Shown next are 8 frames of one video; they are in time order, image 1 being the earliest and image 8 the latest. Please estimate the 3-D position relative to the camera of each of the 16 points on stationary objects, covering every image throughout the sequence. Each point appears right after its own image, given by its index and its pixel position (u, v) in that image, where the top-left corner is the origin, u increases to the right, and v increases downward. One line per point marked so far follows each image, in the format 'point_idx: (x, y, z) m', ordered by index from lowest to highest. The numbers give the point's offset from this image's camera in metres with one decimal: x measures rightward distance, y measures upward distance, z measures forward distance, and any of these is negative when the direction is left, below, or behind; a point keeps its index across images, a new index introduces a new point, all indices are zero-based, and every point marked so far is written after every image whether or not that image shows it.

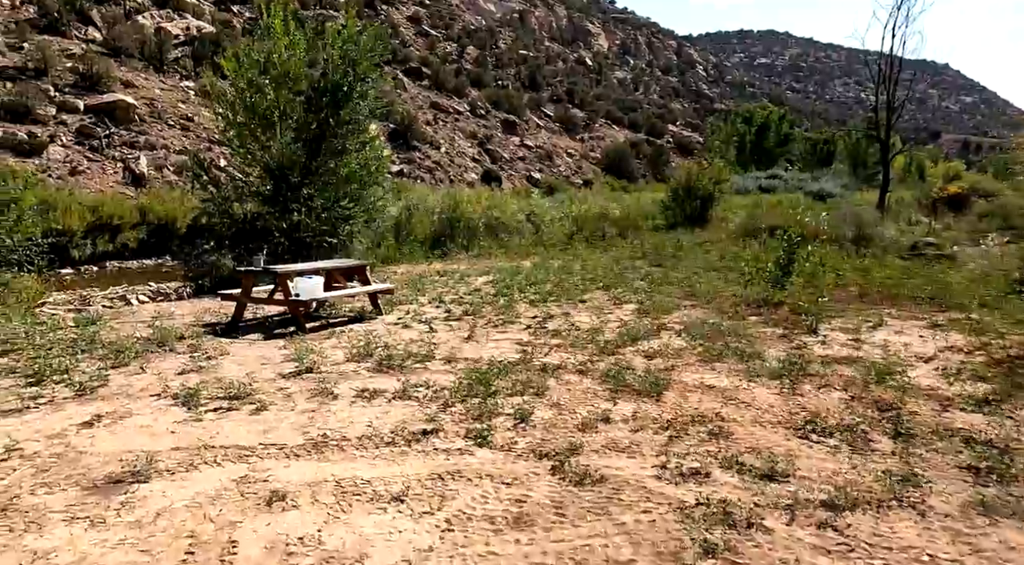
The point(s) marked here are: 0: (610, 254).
0: (+2.0, +0.6, +15.5) m
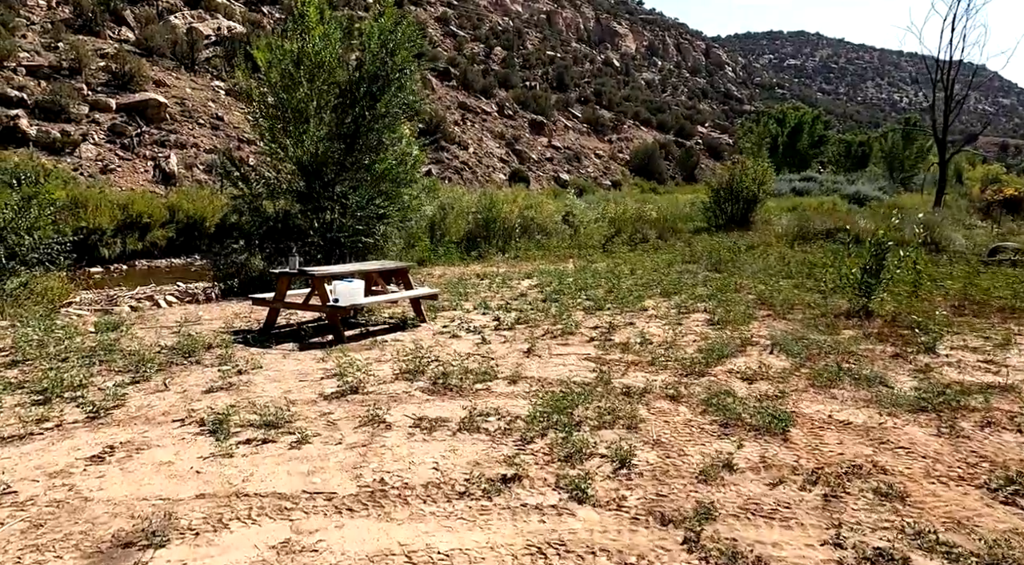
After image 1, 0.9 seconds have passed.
0: (+2.8, +0.5, +14.7) m
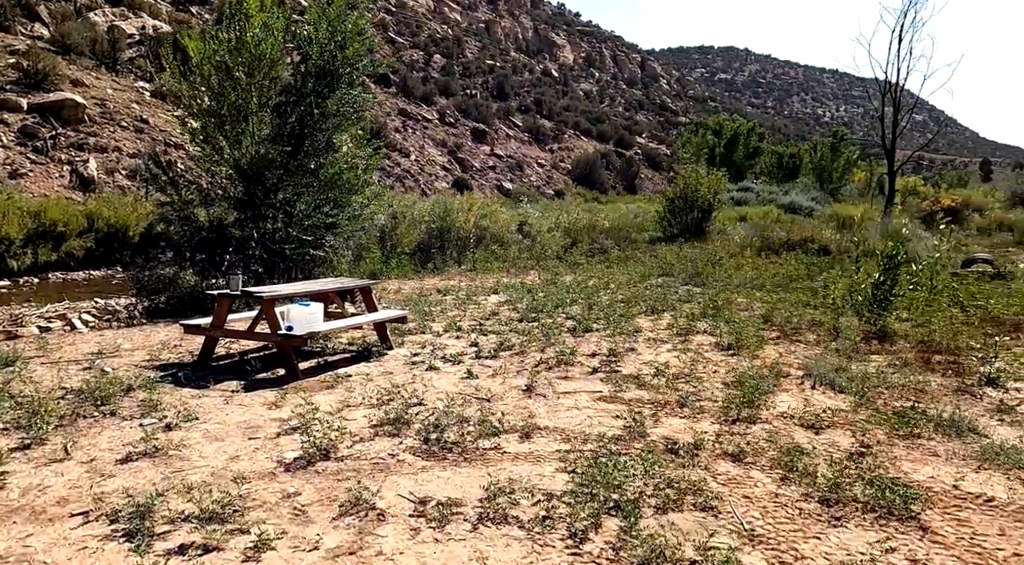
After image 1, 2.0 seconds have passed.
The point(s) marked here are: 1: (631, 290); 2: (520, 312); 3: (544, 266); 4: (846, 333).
0: (+2.1, +0.2, +13.8) m
1: (+1.8, -0.1, +10.8) m
2: (+0.2, -0.4, +9.2) m
3: (+0.5, +0.3, +15.0) m
4: (+3.1, -0.5, +6.8) m
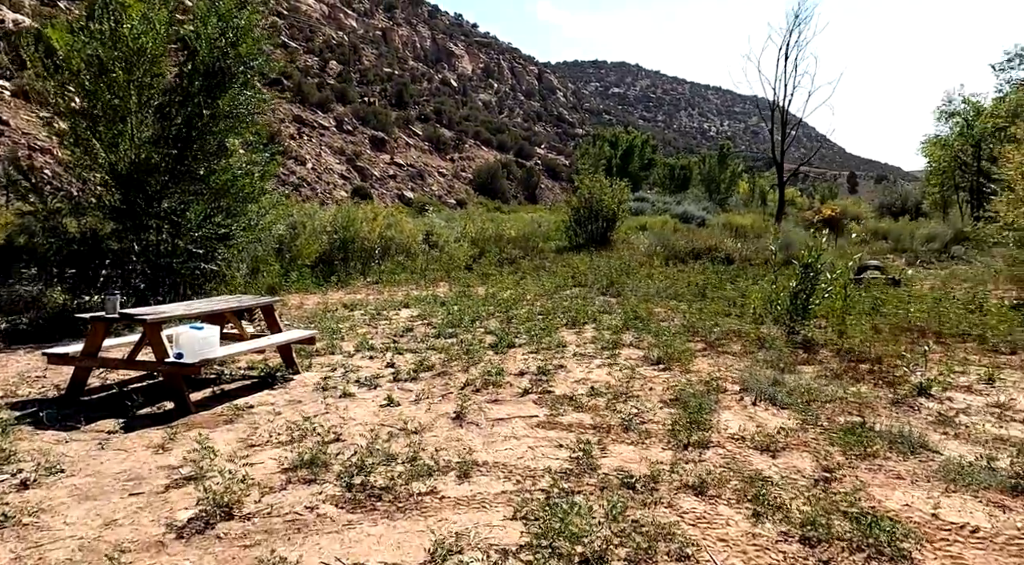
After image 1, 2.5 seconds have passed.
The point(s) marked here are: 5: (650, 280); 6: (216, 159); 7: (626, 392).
0: (+0.4, 0.0, +13.6) m
1: (+0.5, -0.3, +10.5) m
2: (-0.9, -0.6, +8.7) m
3: (-1.3, 0.0, +14.5) m
4: (+2.4, -0.6, +6.7) m
5: (+2.2, 0.0, +12.1) m
6: (-3.6, +1.5, +8.7) m
7: (+0.8, -0.8, +5.1) m
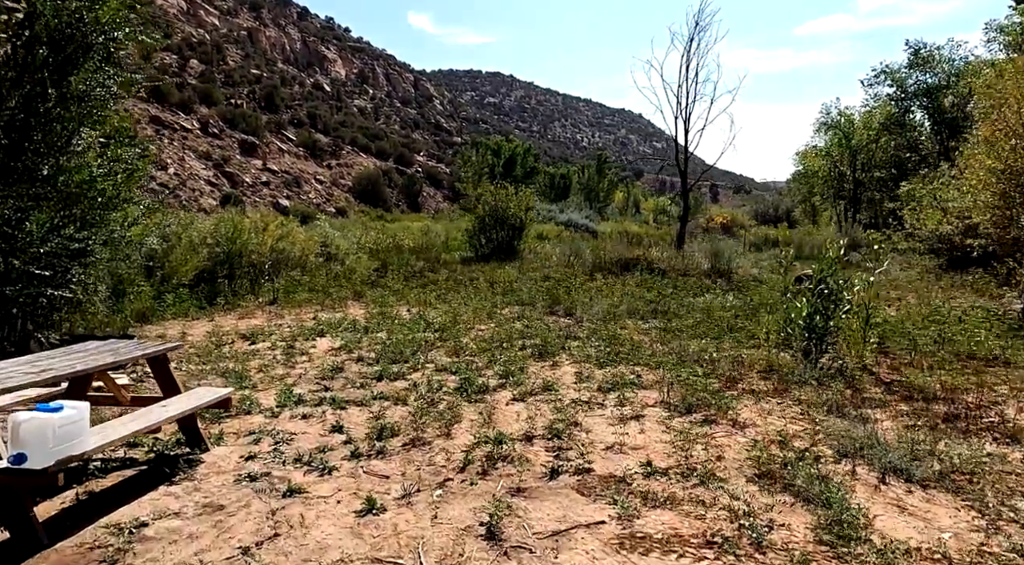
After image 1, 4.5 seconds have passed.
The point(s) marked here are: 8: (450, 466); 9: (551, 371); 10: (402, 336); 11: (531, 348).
0: (-0.9, -0.3, +12.0) m
1: (-0.2, -0.5, +9.0) m
2: (-1.3, -0.8, +7.0) m
3: (-2.7, -0.3, +12.6) m
4: (+2.2, -0.7, +5.5) m
5: (+1.2, -0.2, +10.9) m
6: (-4.0, +1.2, +6.5) m
7: (+0.9, -0.9, +3.7) m
8: (-0.3, -1.0, +3.9) m
9: (+0.3, -0.8, +6.2) m
10: (-1.3, -0.6, +8.7) m
11: (+0.2, -0.7, +7.4) m
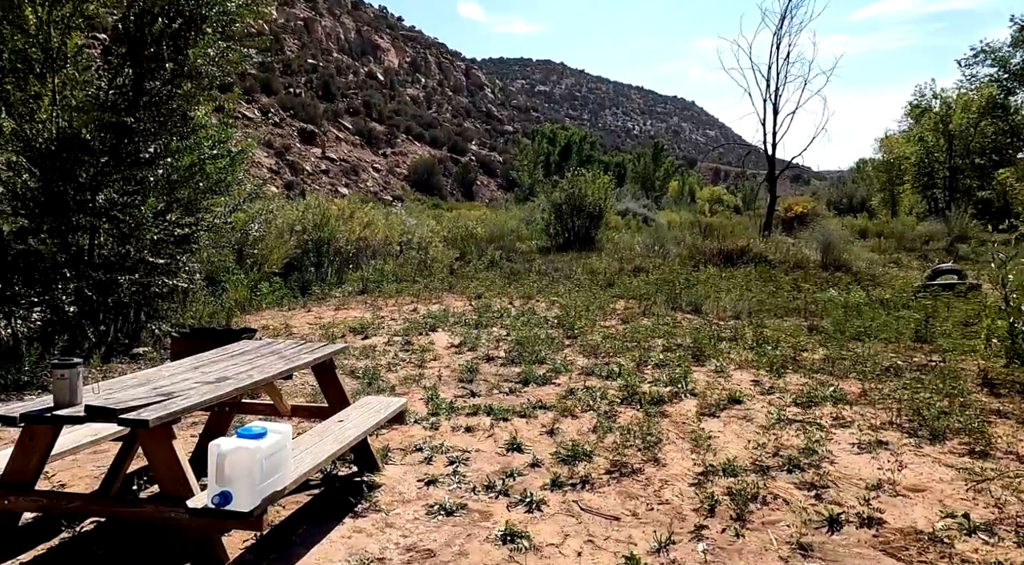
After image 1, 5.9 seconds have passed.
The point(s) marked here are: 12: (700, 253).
0: (+0.8, -0.1, +11.3) m
1: (+1.2, -0.5, +8.3) m
2: (0.0, -0.7, +6.3) m
3: (-1.0, -0.1, +12.0) m
4: (+3.5, -0.7, +4.7) m
5: (+2.8, -0.1, +10.1) m
6: (-2.7, +1.3, +6.0) m
7: (+2.0, -1.0, +2.9) m
8: (+0.8, -1.0, +3.2) m
9: (+1.6, -0.7, +5.5) m
10: (+0.1, -0.5, +8.1) m
11: (+1.5, -0.6, +6.6) m
12: (+3.9, +0.6, +15.0) m
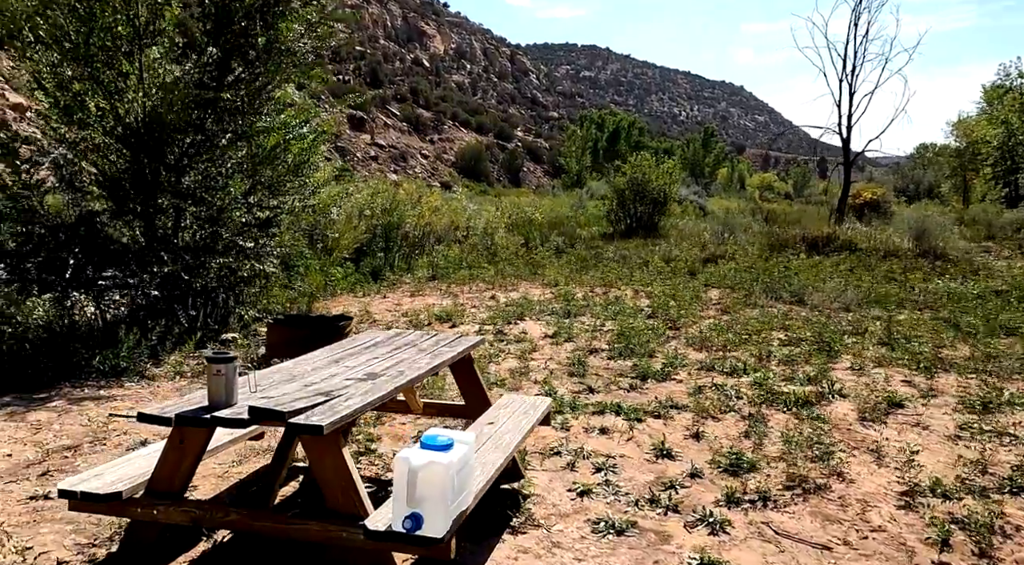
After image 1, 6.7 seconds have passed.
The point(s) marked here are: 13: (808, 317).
0: (+2.0, 0.0, +10.8) m
1: (+2.2, -0.3, +7.7) m
2: (+0.9, -0.6, +5.9) m
3: (+0.3, +0.1, +11.6) m
4: (+4.3, -0.7, +4.0) m
5: (+3.9, 0.0, +9.4) m
6: (-1.8, +1.4, +5.7) m
7: (+2.7, -0.9, +2.4) m
8: (+1.5, -0.9, +2.7) m
9: (+2.5, -0.7, +4.9) m
10: (+1.1, -0.4, +7.6) m
11: (+2.5, -0.5, +6.1) m
12: (+5.3, +0.8, +14.3) m
13: (+3.0, -0.3, +7.2) m
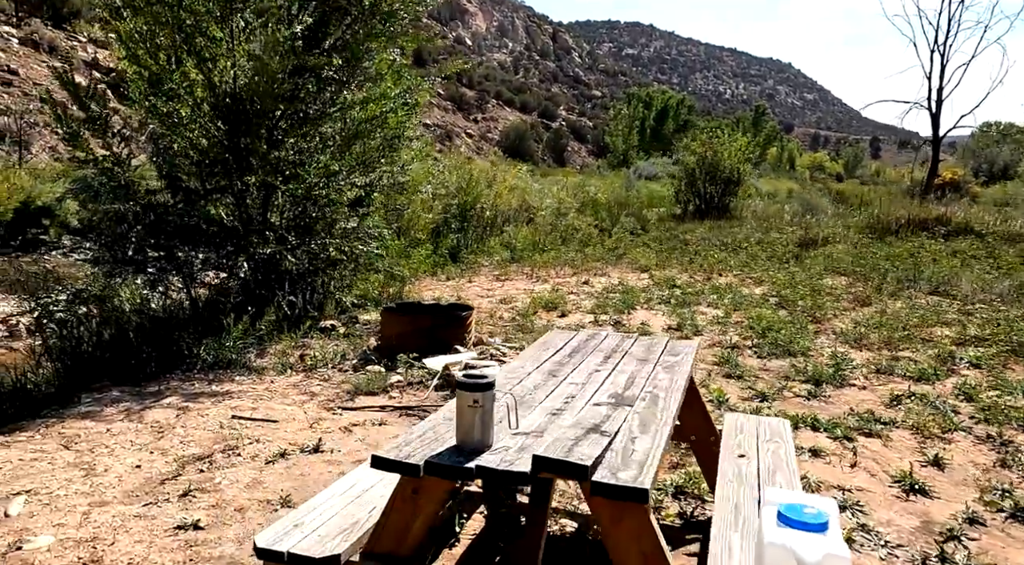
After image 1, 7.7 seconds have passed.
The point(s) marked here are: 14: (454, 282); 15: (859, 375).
0: (+3.3, +0.2, +10.0) m
1: (+3.4, -0.2, +7.0) m
2: (+2.0, -0.6, +5.2) m
3: (+1.6, +0.3, +10.9) m
4: (+5.2, -0.7, +3.2) m
5: (+5.1, +0.2, +8.6) m
6: (-0.7, +1.5, +5.1) m
7: (+3.6, -1.0, +1.6) m
8: (+2.4, -1.0, +2.0) m
9: (+3.5, -0.6, +4.2) m
10: (+2.3, -0.3, +6.9) m
11: (+3.5, -0.5, +5.3) m
12: (+6.8, +1.1, +13.3) m
13: (+4.2, -0.3, +6.4) m
14: (-0.6, +0.1, +9.7) m
15: (+2.3, -0.6, +4.8) m
